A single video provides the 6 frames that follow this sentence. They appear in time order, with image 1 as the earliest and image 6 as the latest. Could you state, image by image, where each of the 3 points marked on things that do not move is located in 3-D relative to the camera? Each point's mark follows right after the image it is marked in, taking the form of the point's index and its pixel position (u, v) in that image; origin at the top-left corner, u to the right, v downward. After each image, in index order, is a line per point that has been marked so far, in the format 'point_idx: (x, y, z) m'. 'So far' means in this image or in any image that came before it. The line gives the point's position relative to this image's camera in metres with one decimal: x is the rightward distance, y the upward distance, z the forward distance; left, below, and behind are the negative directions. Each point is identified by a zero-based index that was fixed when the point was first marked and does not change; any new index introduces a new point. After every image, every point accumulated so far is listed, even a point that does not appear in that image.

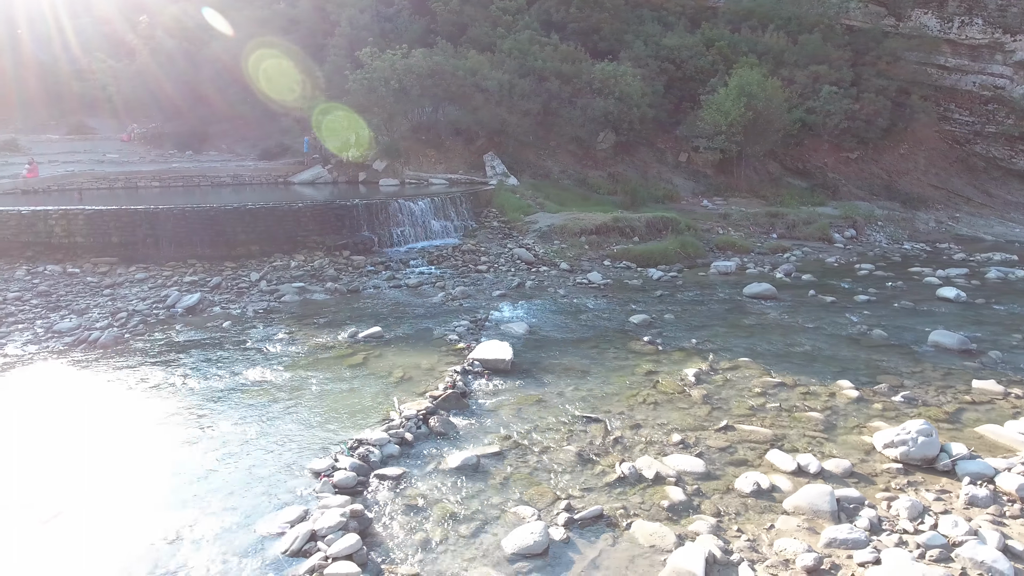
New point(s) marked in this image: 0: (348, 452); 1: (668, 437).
0: (-1.5, -1.5, +5.8) m
1: (+1.6, -1.5, +6.3) m
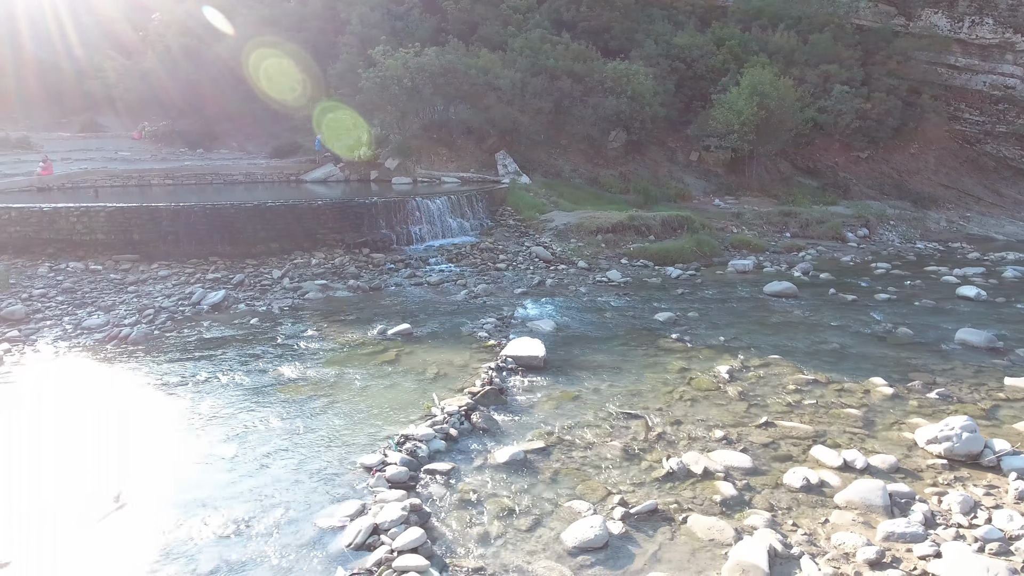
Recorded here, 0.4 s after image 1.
0: (-1.1, -1.5, +5.8) m
1: (+2.1, -1.5, +6.4) m
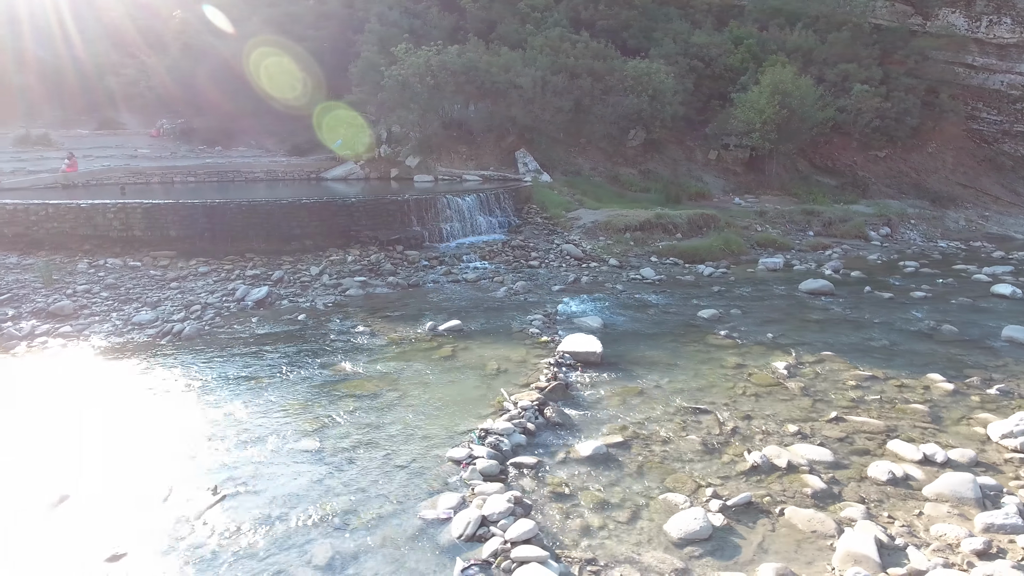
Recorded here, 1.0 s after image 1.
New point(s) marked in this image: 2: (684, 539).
0: (-0.3, -1.5, +5.9) m
1: (+2.8, -1.5, +6.4) m
2: (+1.3, -1.8, +4.5) m
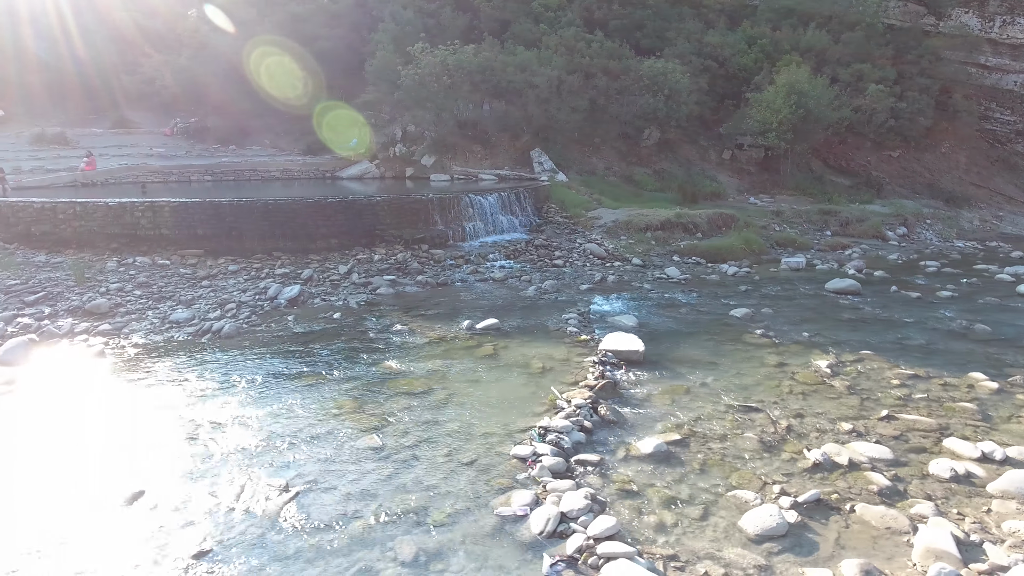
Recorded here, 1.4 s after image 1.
0: (+0.3, -1.4, +5.9) m
1: (+3.4, -1.4, +6.5) m
2: (+1.8, -1.8, +4.6) m
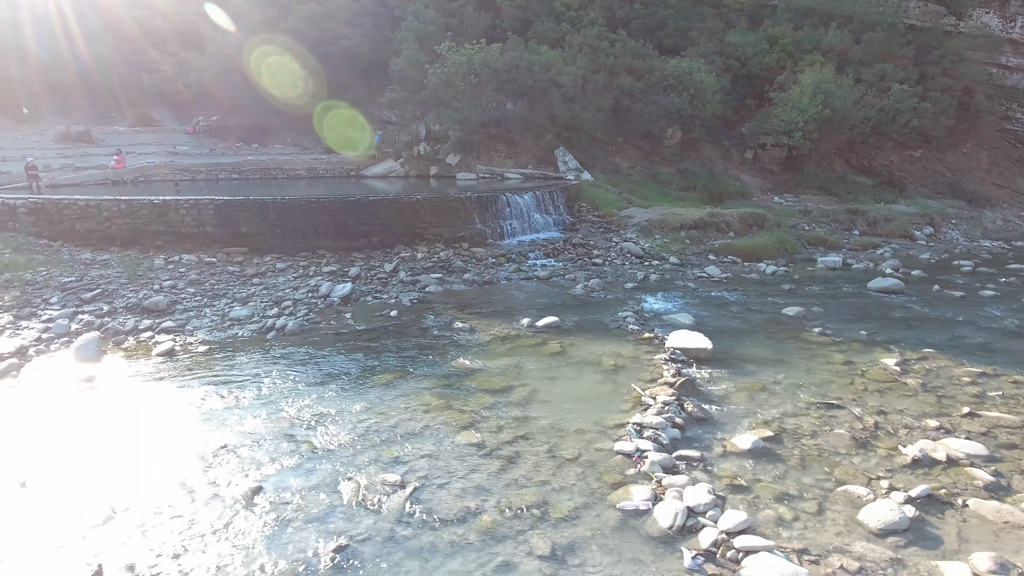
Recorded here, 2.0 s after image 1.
0: (+1.2, -1.4, +5.9) m
1: (+4.3, -1.4, +6.5) m
2: (+2.8, -1.8, +4.6) m
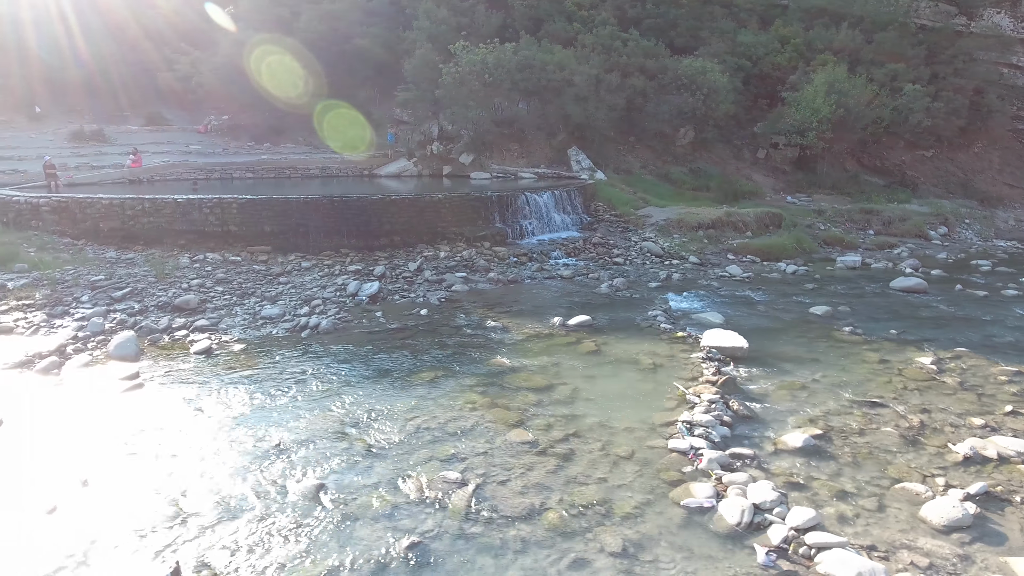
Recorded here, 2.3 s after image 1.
0: (+1.7, -1.4, +6.0) m
1: (+4.8, -1.4, +6.6) m
2: (+3.3, -1.8, +4.6) m
